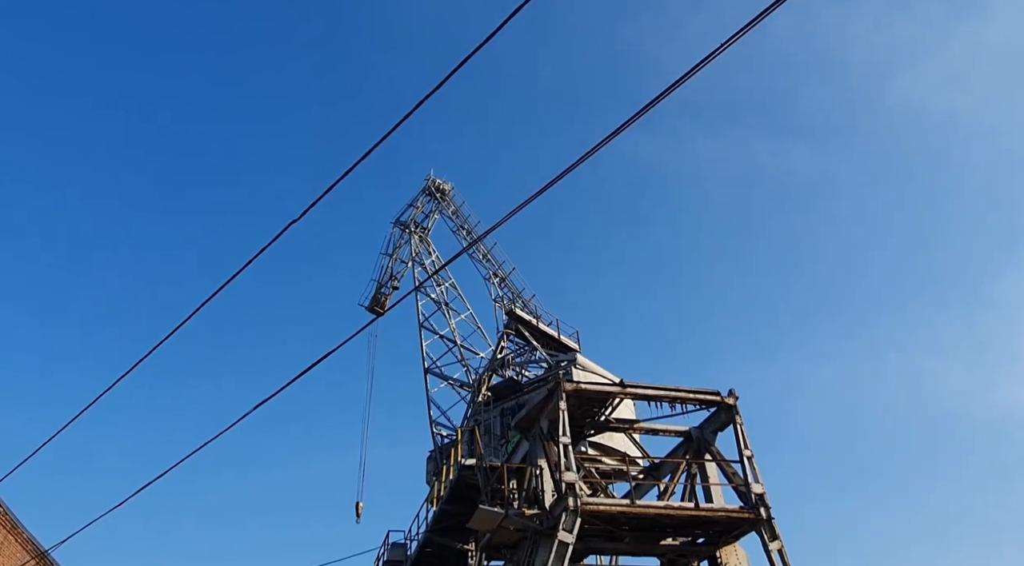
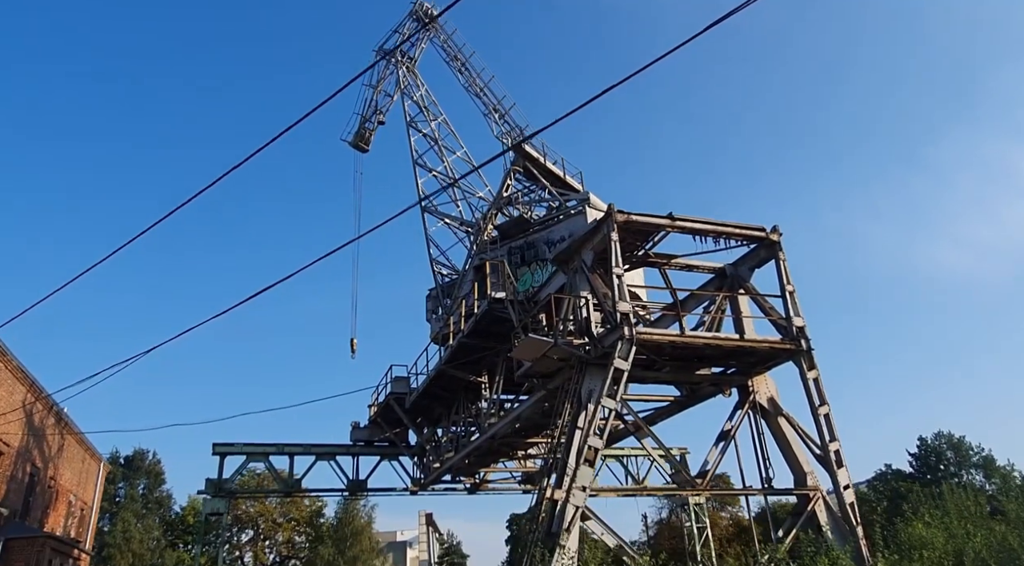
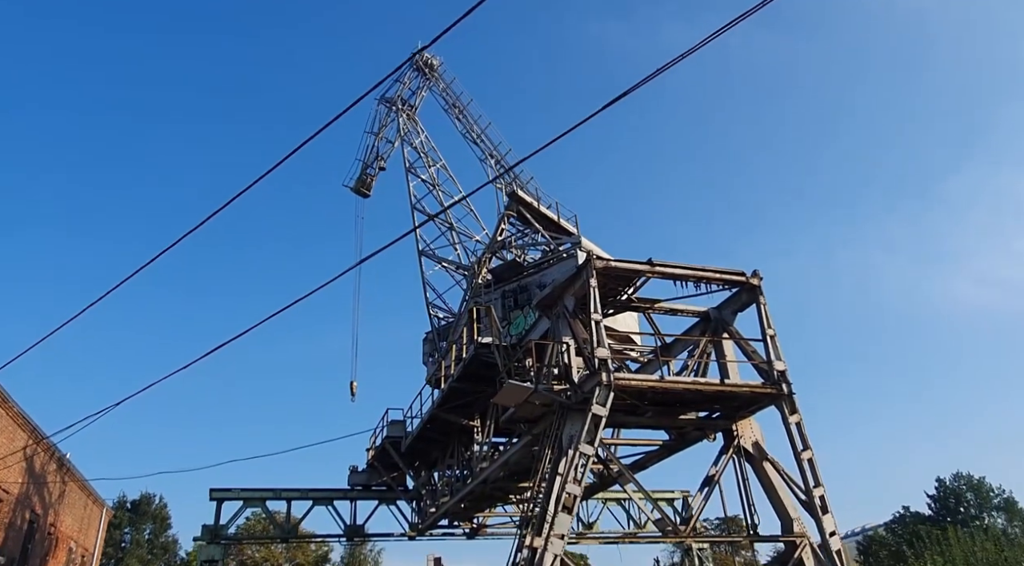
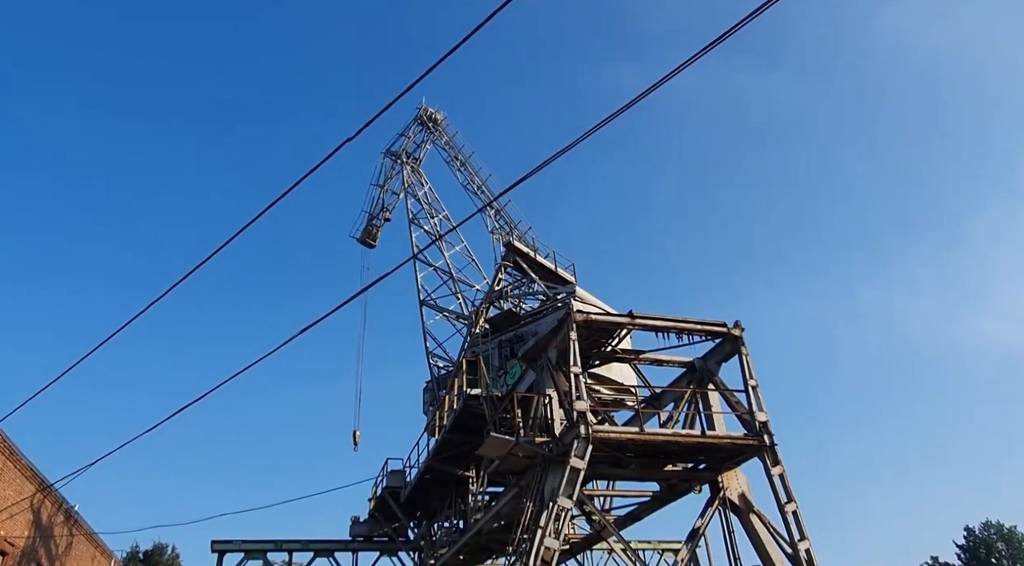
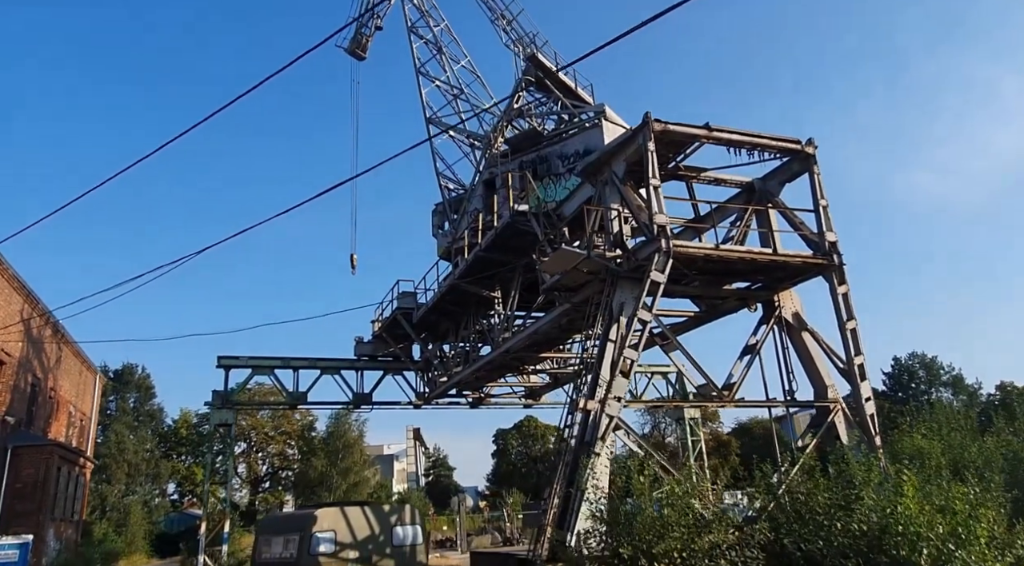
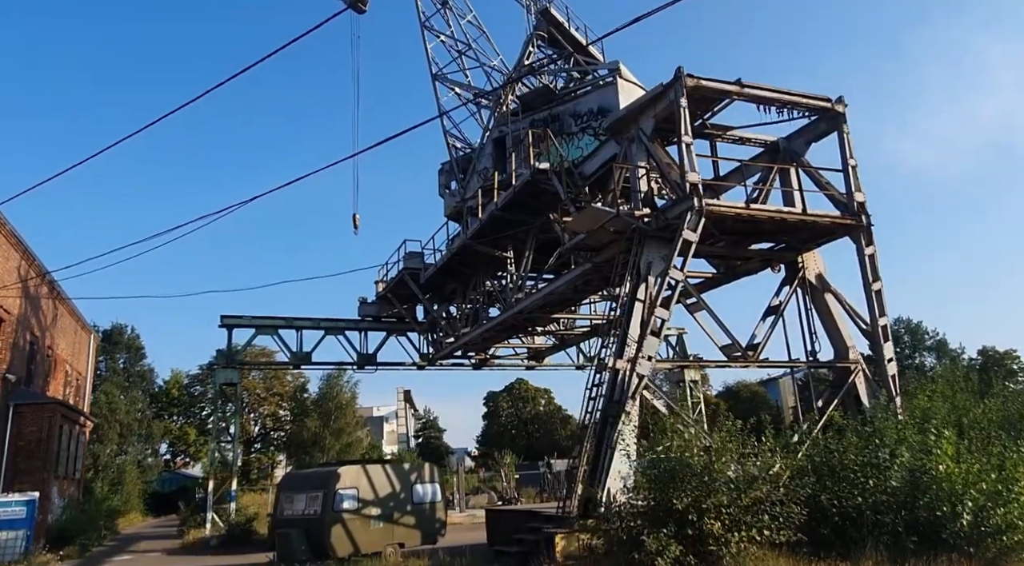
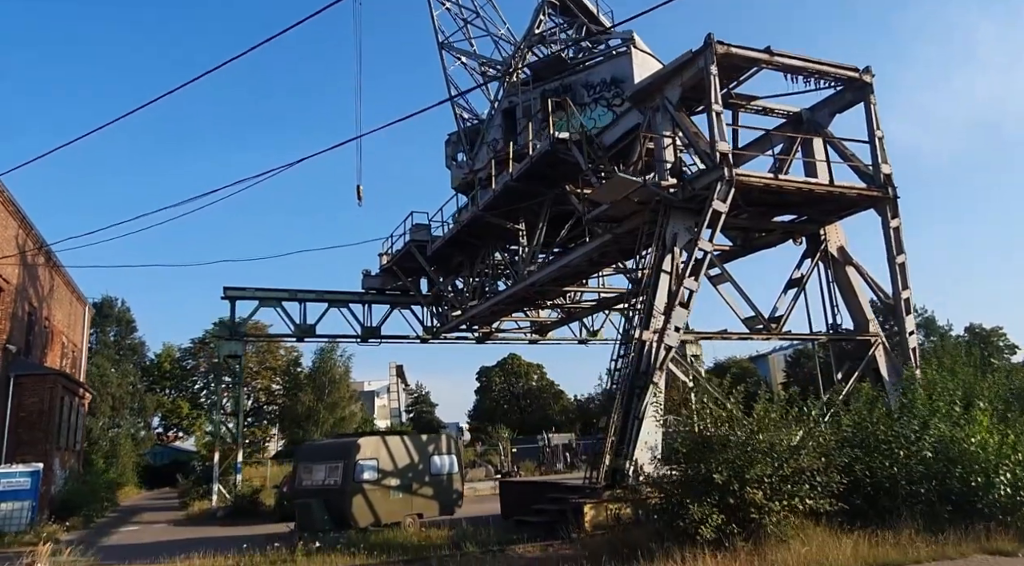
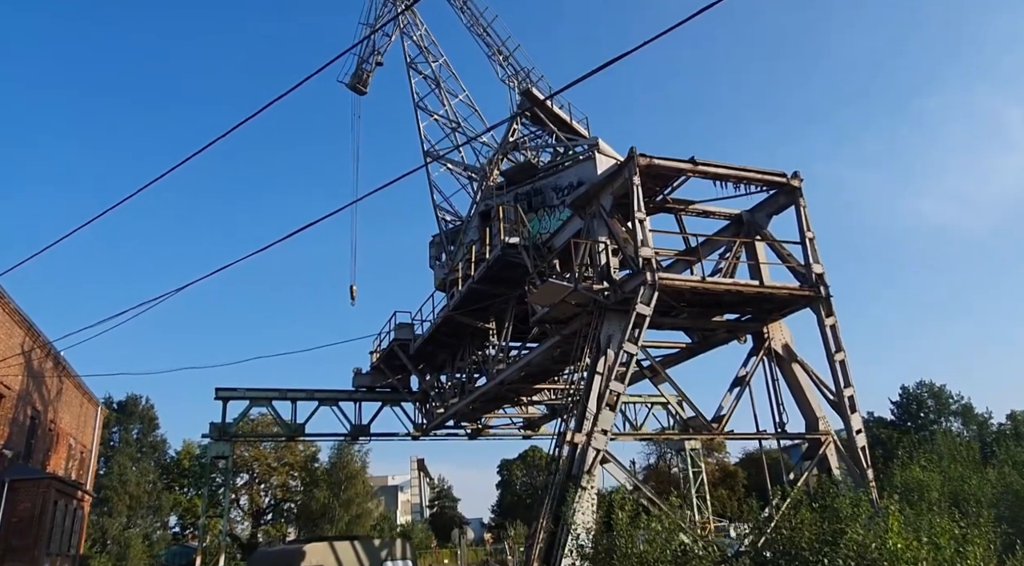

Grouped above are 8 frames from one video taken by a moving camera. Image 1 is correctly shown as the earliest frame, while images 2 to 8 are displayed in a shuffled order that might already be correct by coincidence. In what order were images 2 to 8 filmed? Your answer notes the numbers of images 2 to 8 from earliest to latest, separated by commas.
4, 3, 2, 8, 5, 6, 7
